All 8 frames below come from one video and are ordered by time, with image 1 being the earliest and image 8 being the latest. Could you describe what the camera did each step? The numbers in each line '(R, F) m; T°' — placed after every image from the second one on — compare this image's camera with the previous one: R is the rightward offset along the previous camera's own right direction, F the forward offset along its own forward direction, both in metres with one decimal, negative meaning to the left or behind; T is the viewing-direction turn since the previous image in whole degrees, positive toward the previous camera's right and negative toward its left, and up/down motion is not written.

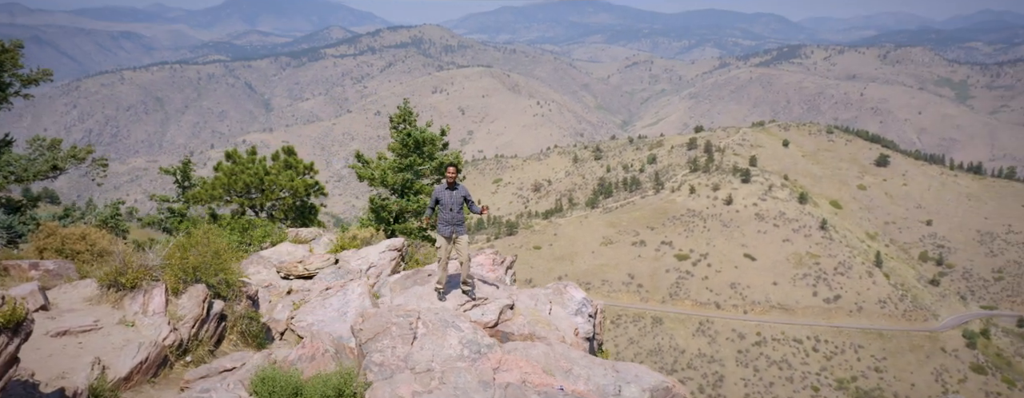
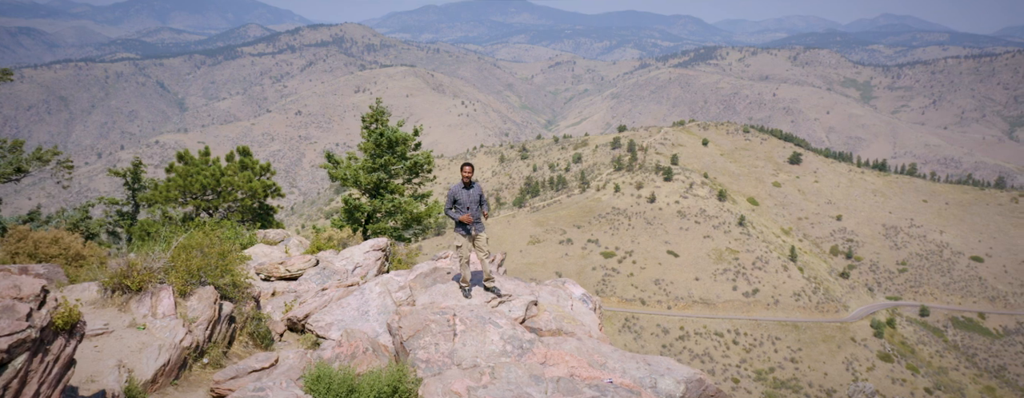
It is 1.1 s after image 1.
(-1.4, 0.0) m; +1°
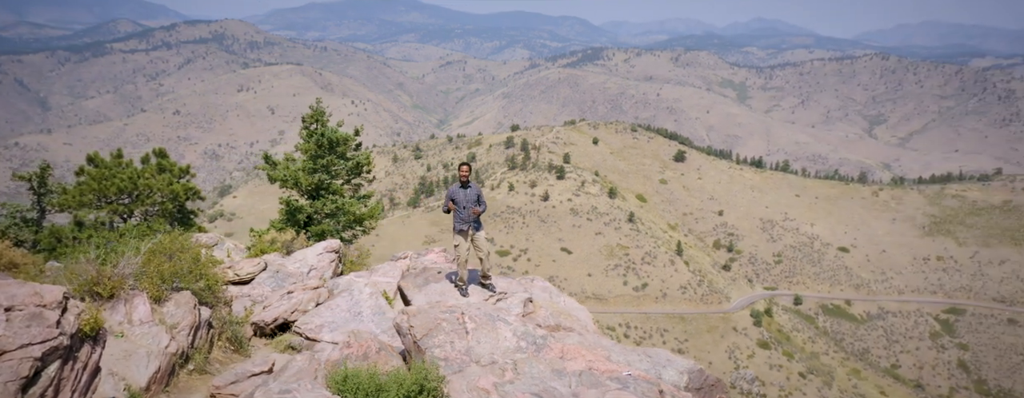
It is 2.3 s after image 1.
(-1.3, -0.1) m; +4°
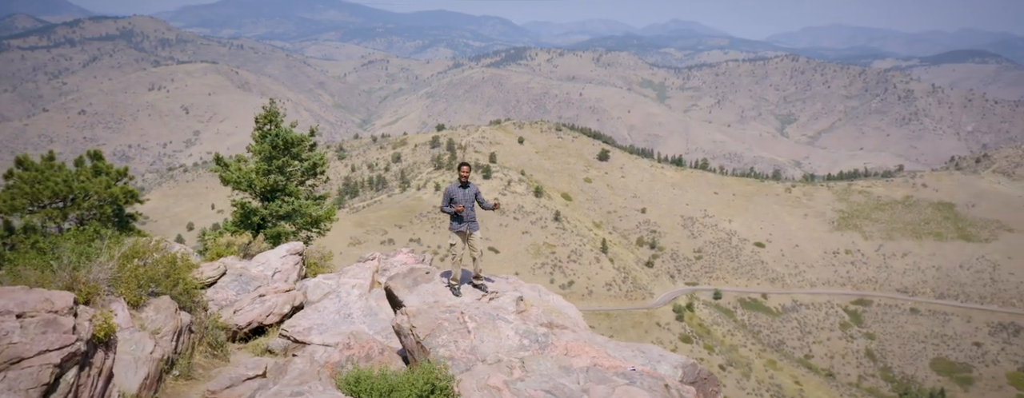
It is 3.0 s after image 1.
(-0.8, -0.1) m; +3°
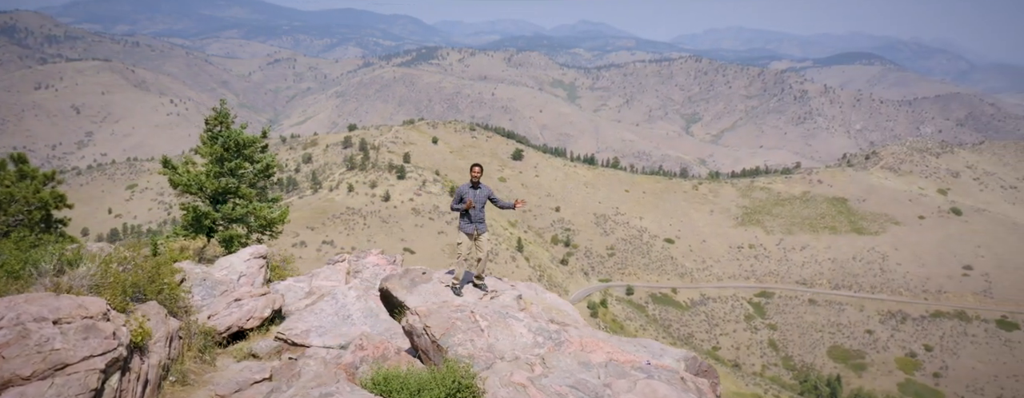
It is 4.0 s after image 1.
(-1.1, -0.2) m; +3°
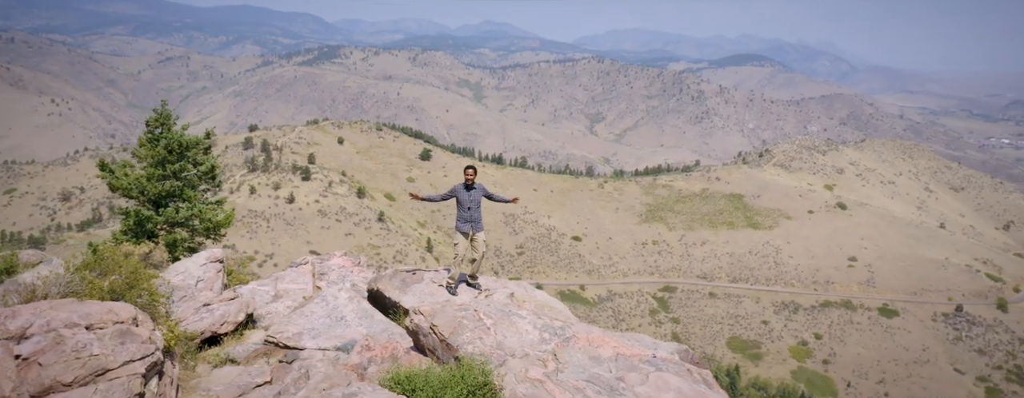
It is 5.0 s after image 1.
(-1.1, -0.2) m; +3°
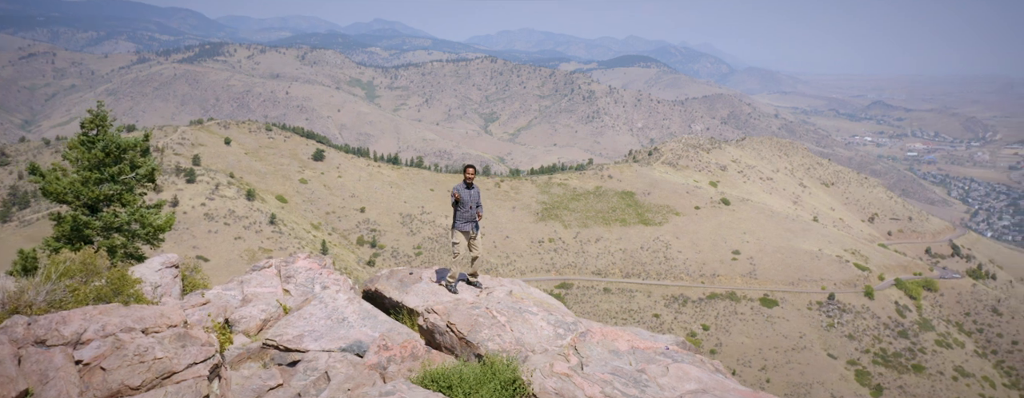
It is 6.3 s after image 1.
(-1.3, -0.3) m; +3°
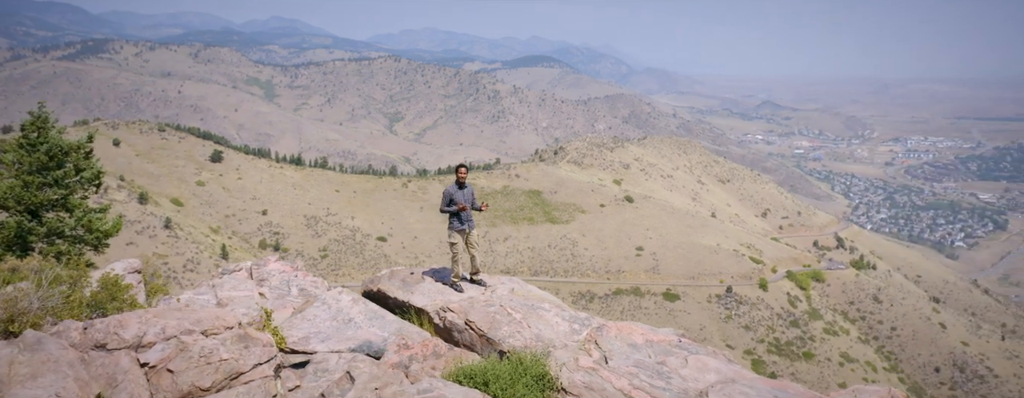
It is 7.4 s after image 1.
(-1.2, -0.4) m; +2°
